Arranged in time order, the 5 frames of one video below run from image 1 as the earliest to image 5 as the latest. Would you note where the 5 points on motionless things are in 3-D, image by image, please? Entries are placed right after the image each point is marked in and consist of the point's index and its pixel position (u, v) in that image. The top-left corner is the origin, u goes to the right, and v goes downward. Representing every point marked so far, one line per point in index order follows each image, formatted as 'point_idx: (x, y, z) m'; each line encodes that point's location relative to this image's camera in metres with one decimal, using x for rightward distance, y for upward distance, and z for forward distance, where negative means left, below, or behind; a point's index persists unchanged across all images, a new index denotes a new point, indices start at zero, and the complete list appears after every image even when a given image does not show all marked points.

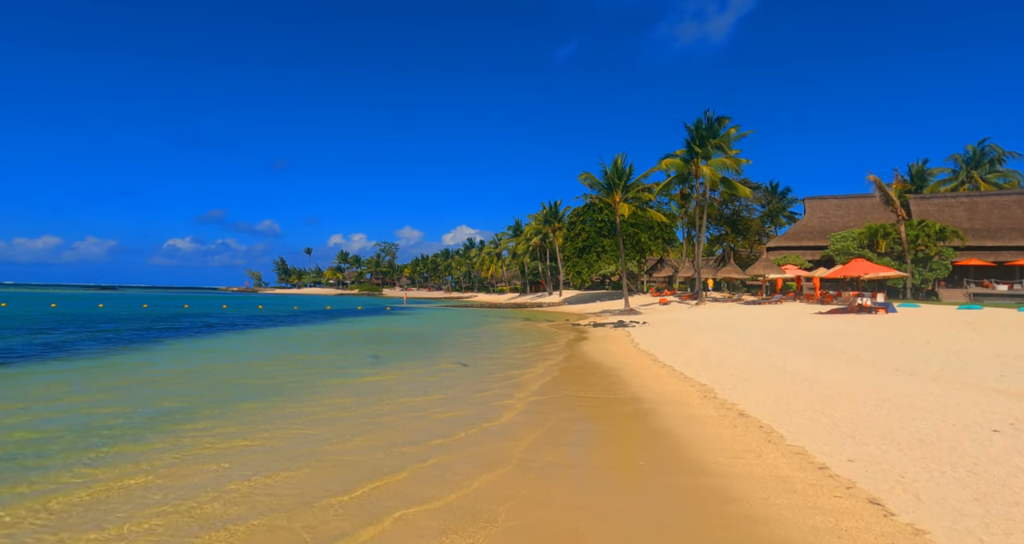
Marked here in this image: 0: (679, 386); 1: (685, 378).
0: (+3.4, -2.3, +10.2) m
1: (+3.8, -2.3, +11.1) m
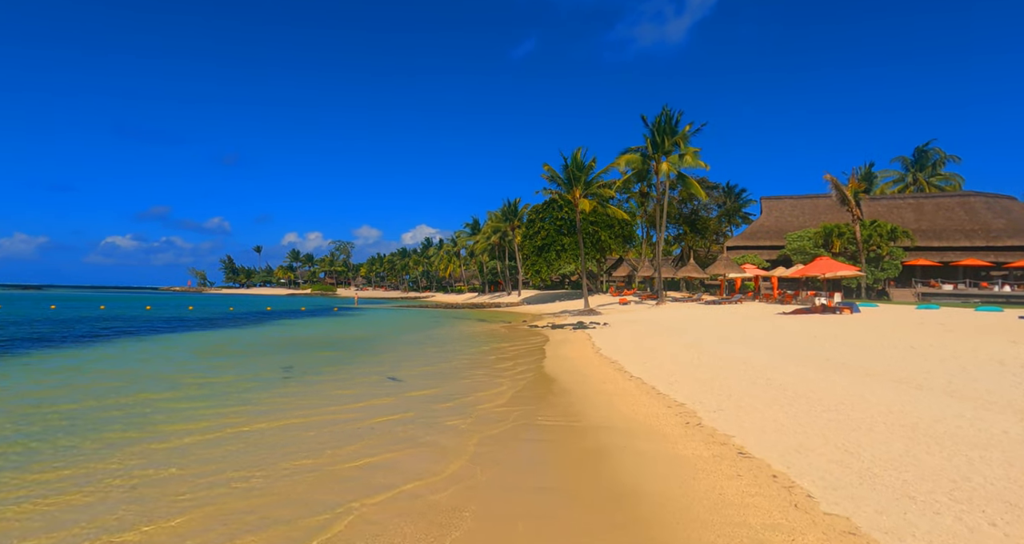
0: (+2.3, -2.2, +8.3) m
1: (+2.6, -2.2, +9.2) m
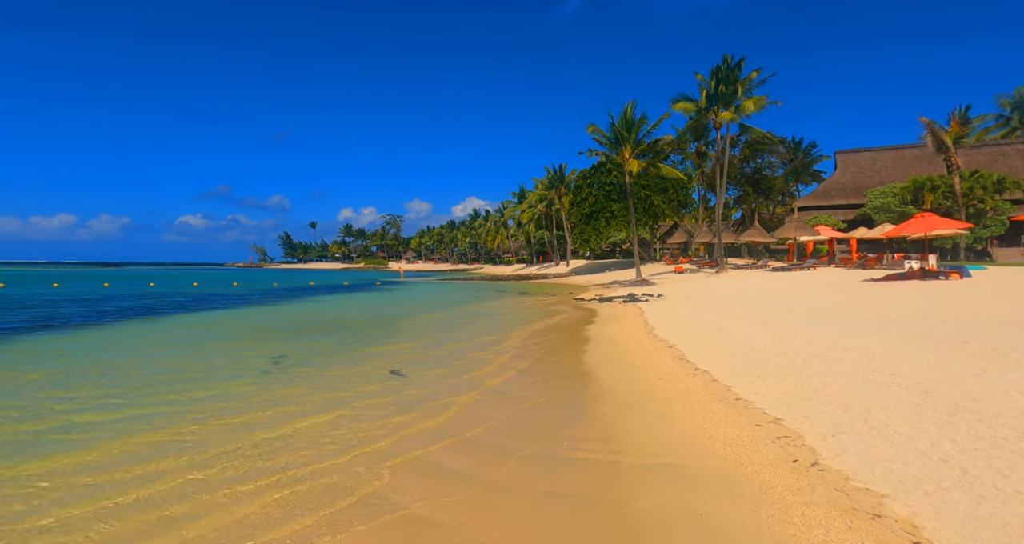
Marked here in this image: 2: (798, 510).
0: (+2.5, -1.7, +5.7) m
1: (+2.9, -1.7, +6.6) m
2: (+2.2, -1.8, +3.8) m
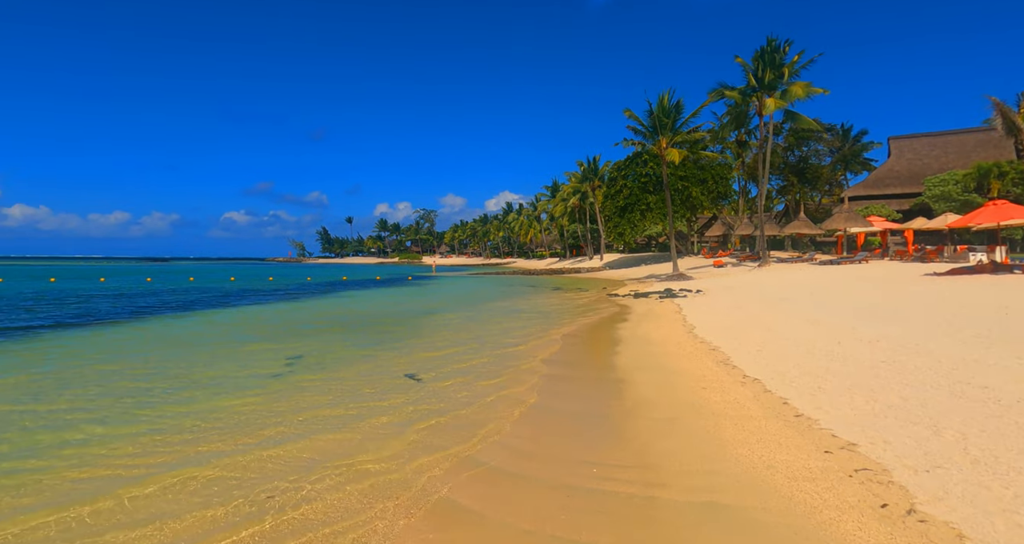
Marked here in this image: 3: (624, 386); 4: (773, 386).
0: (+2.7, -1.7, +4.8) m
1: (+3.2, -1.7, +5.6) m
2: (+2.3, -1.8, +2.9) m
3: (+1.7, -1.7, +7.6) m
4: (+3.8, -1.6, +7.4) m
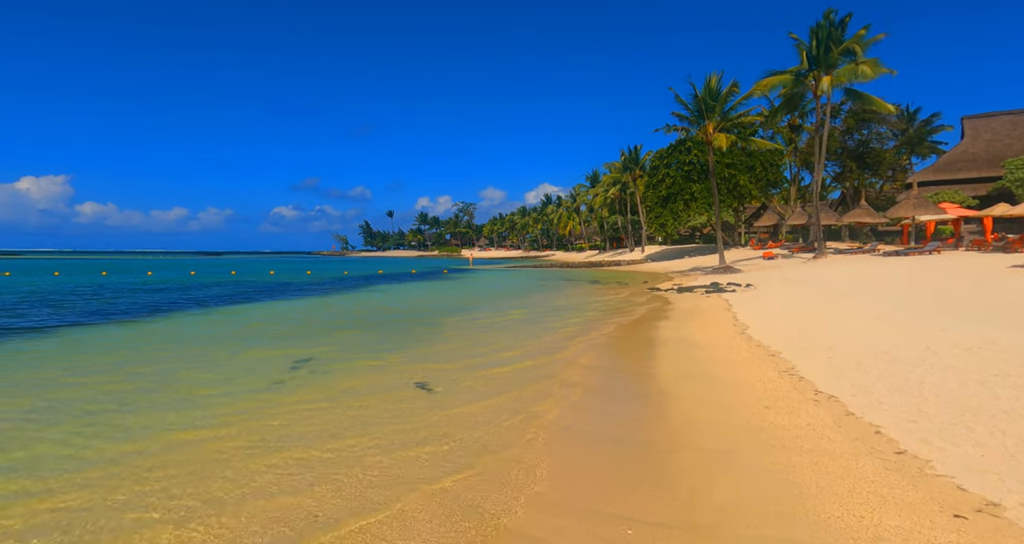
0: (+2.8, -1.7, +3.5) m
1: (+3.3, -1.6, +4.3) m
2: (+2.2, -1.8, +1.7) m
3: (+2.0, -1.6, +6.4) m
4: (+4.1, -1.6, +6.0) m
